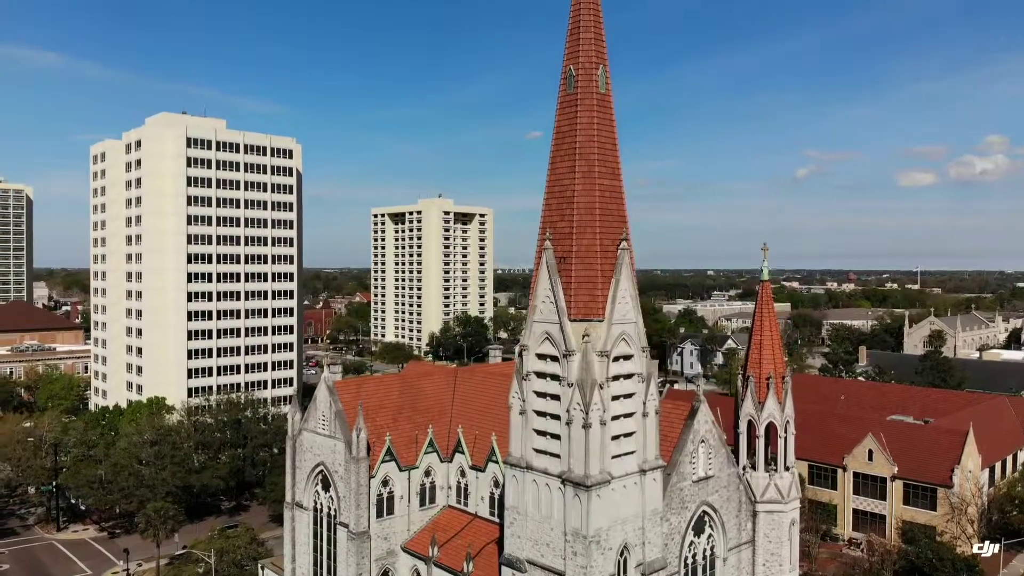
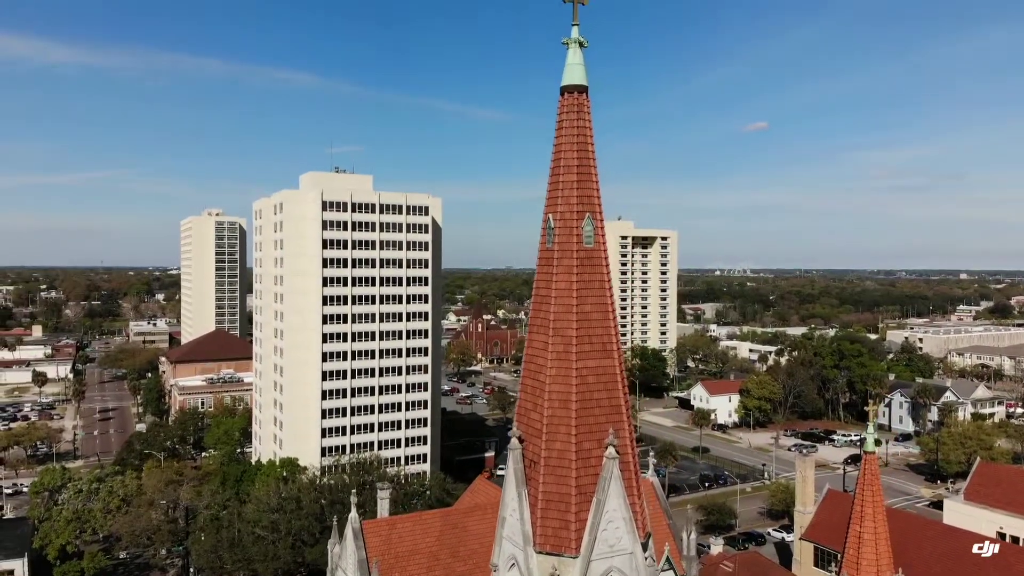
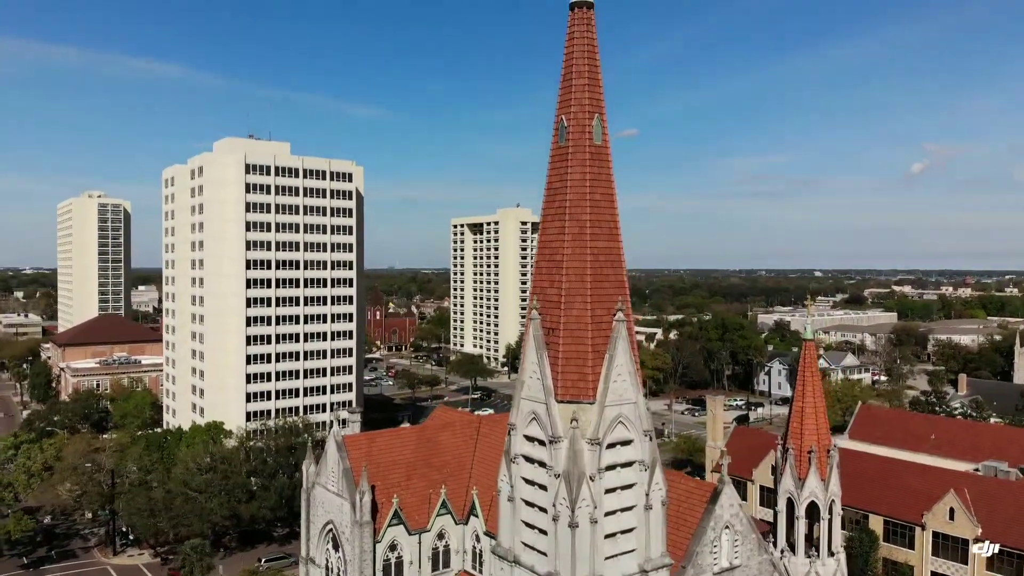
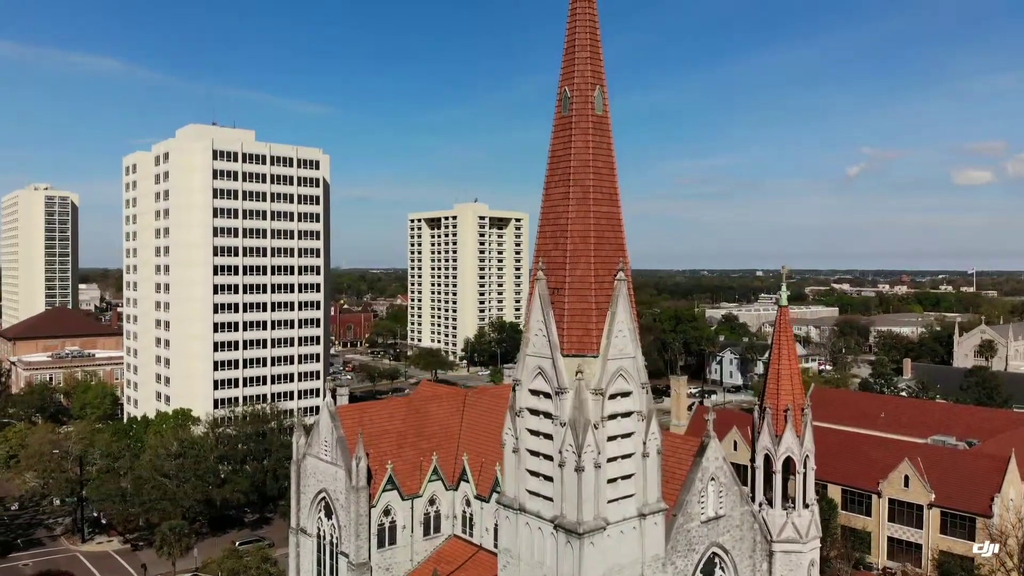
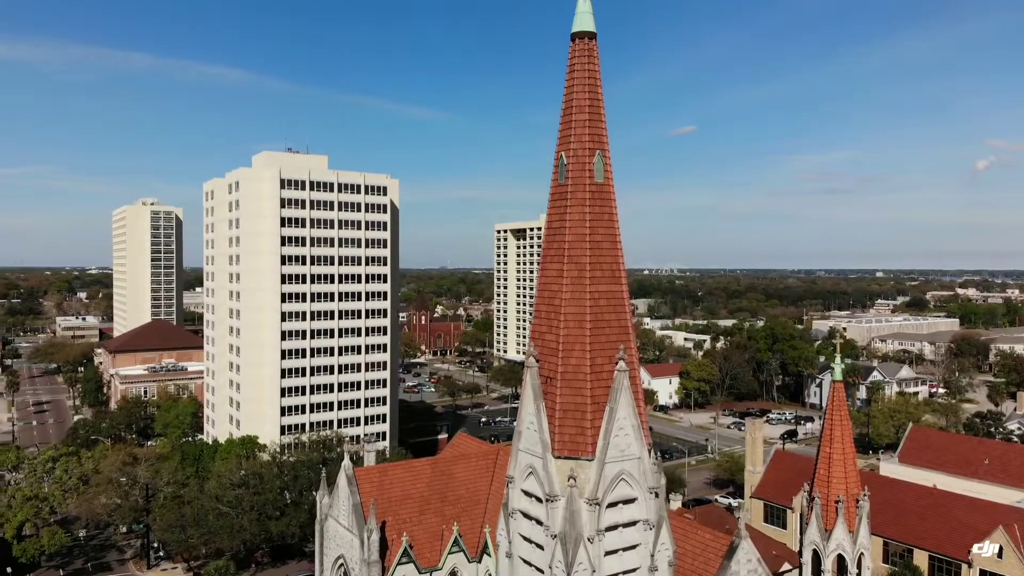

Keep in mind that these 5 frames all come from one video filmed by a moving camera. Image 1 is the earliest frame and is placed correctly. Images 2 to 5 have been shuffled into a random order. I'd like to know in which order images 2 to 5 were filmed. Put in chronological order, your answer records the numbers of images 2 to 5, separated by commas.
4, 3, 5, 2
